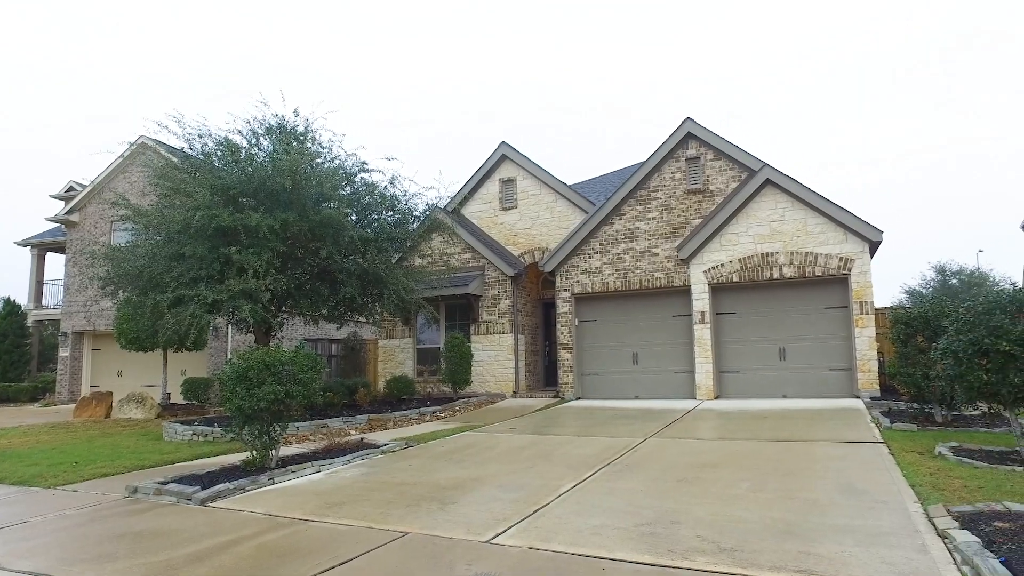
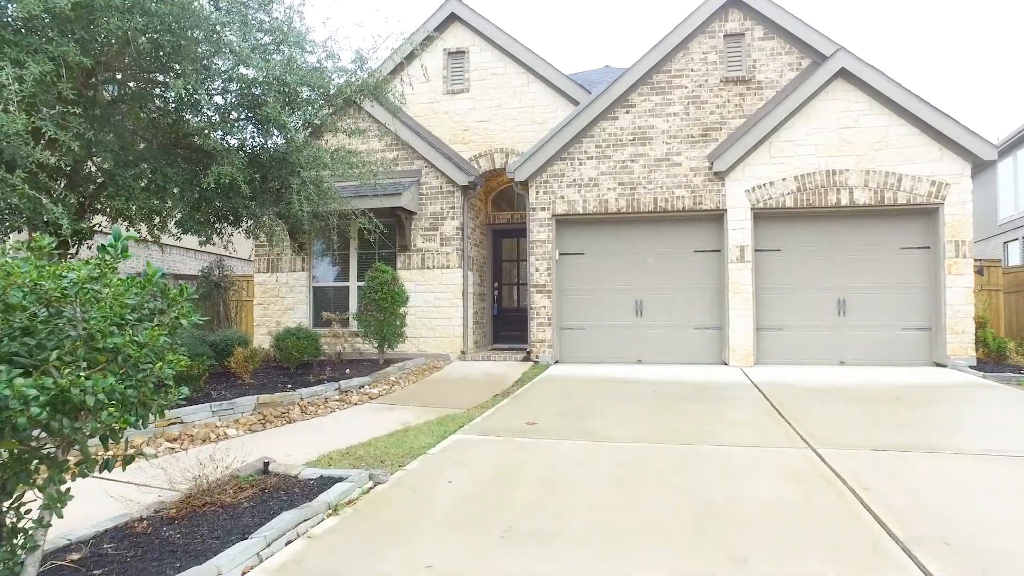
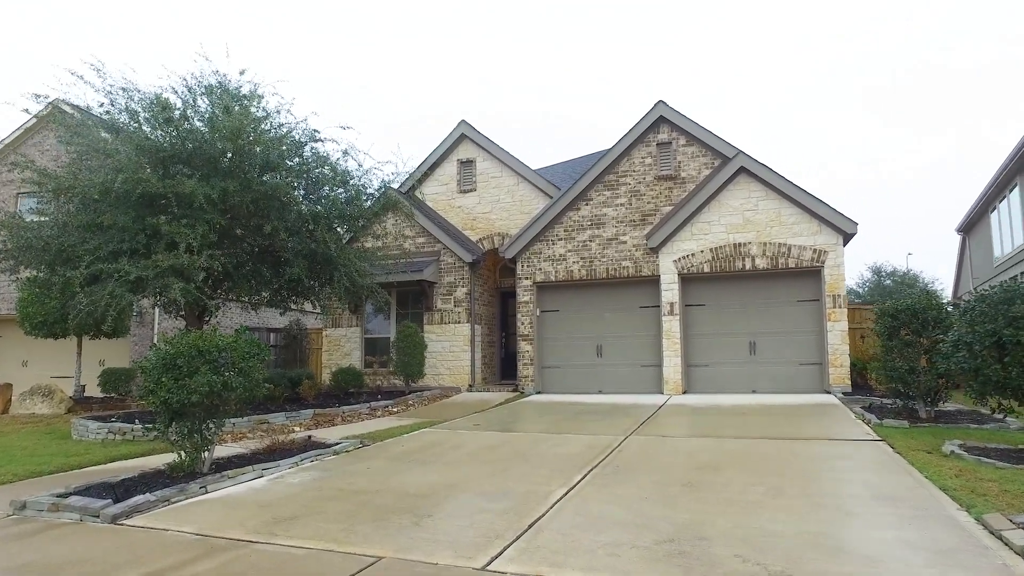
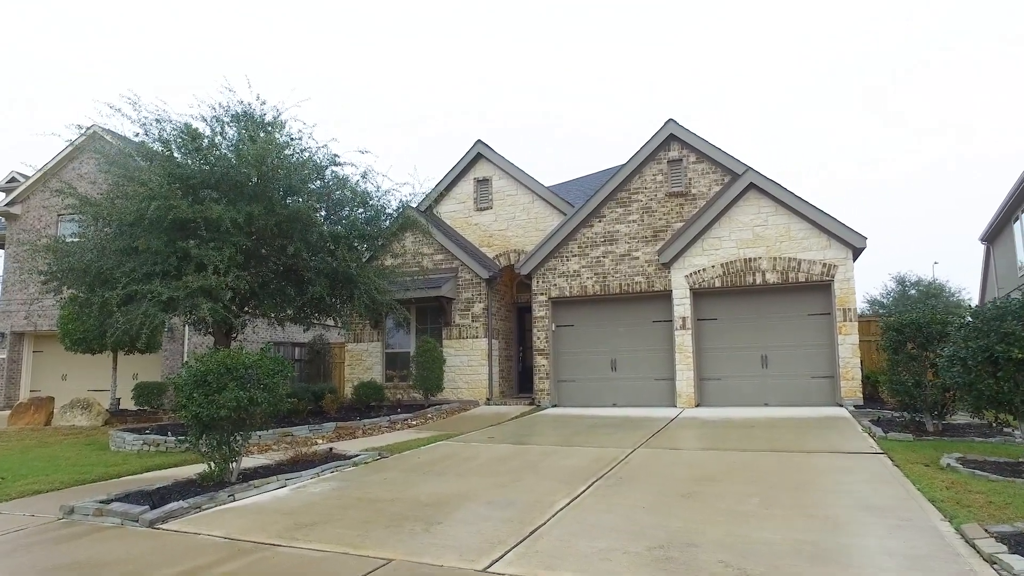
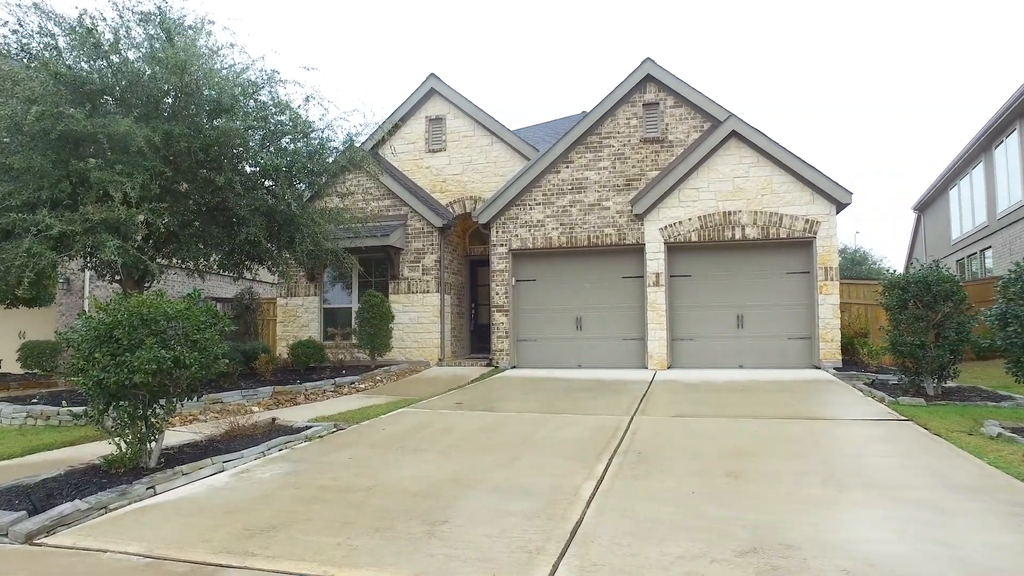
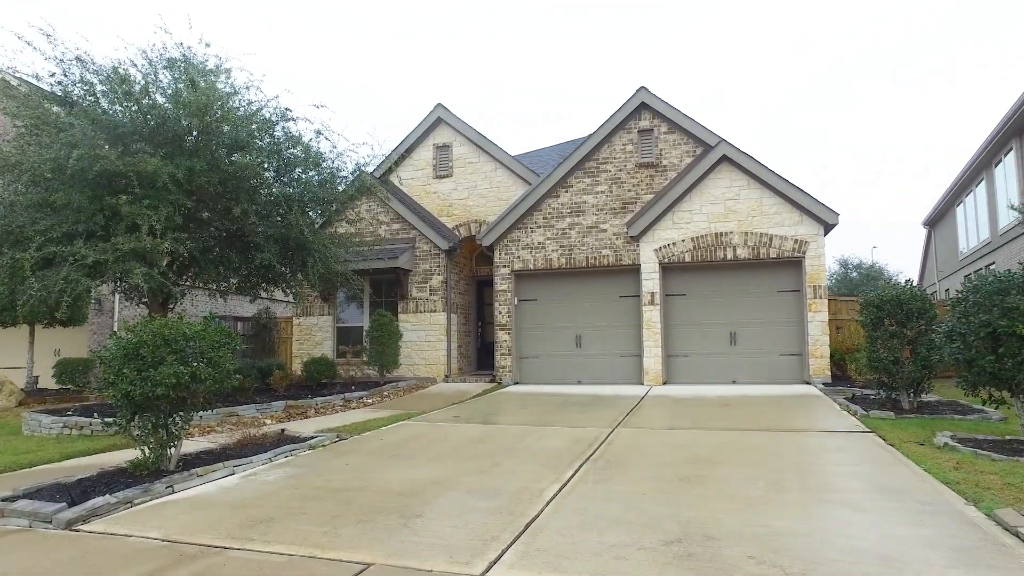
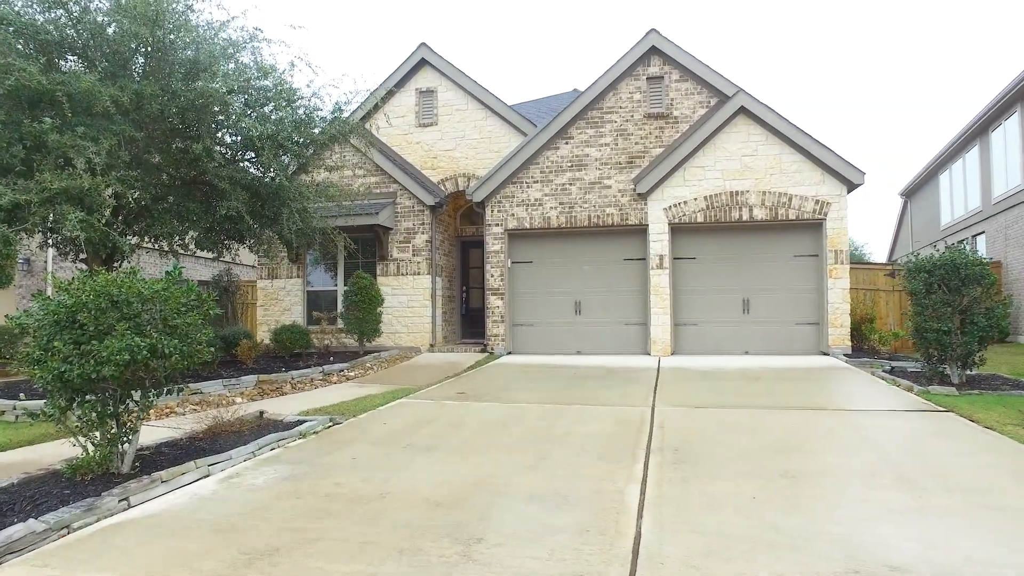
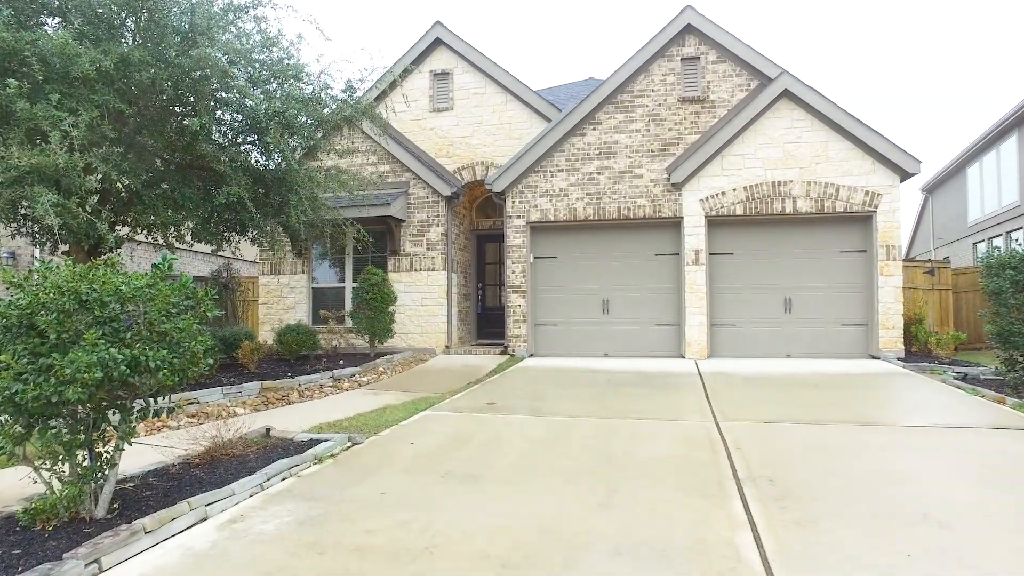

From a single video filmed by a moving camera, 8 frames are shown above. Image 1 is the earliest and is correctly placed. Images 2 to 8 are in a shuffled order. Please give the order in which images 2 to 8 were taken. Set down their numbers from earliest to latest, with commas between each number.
4, 3, 6, 5, 7, 8, 2
